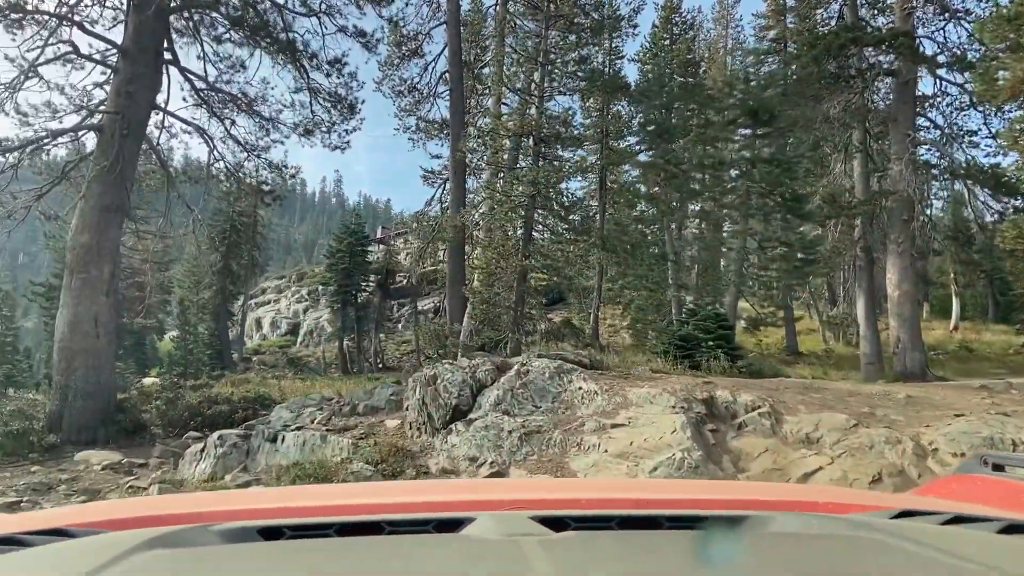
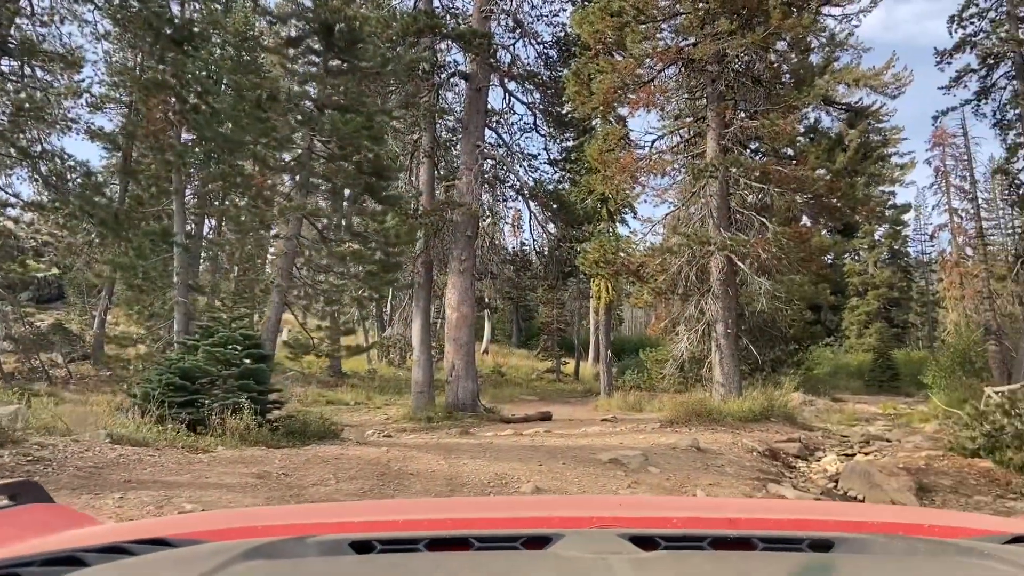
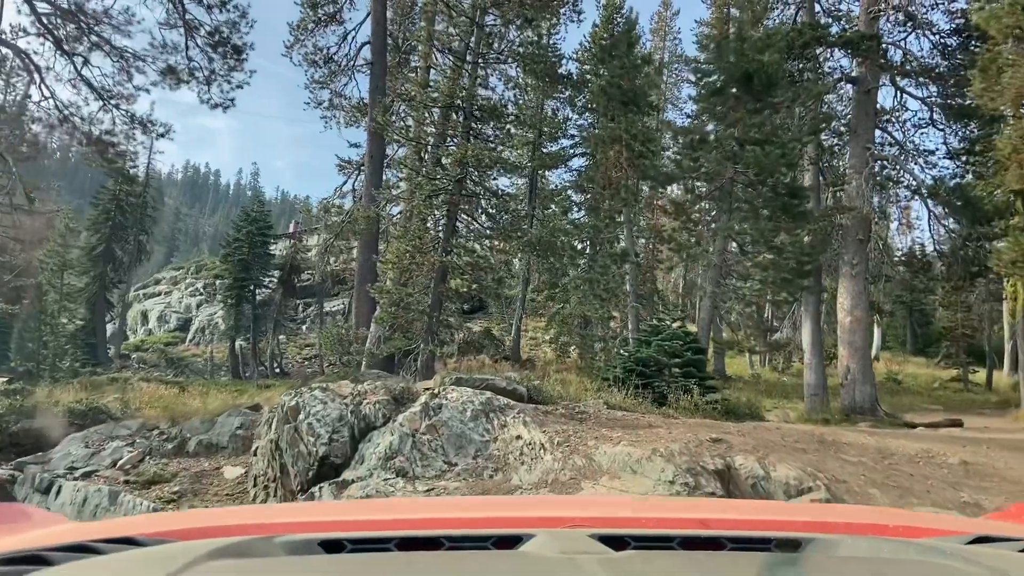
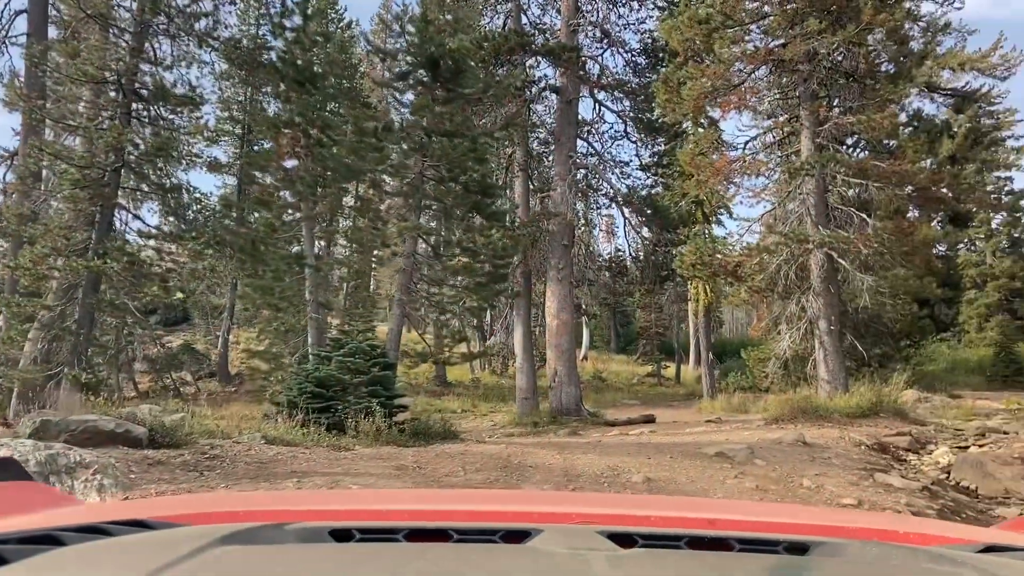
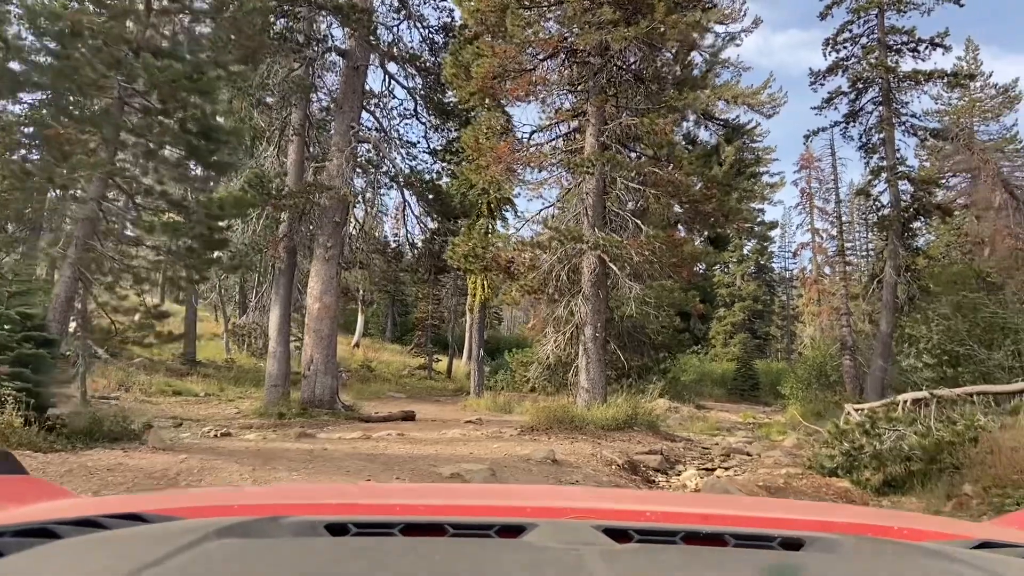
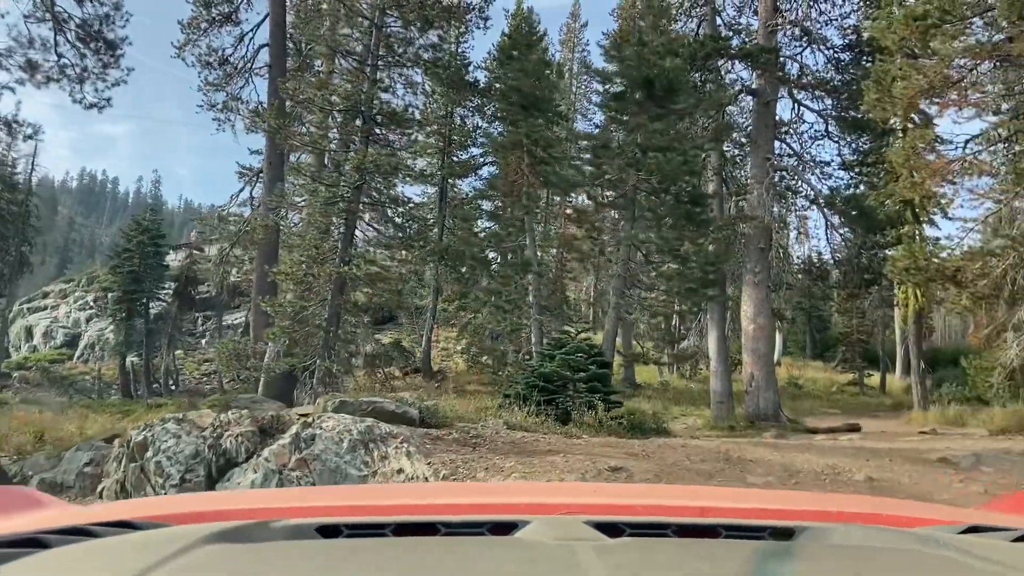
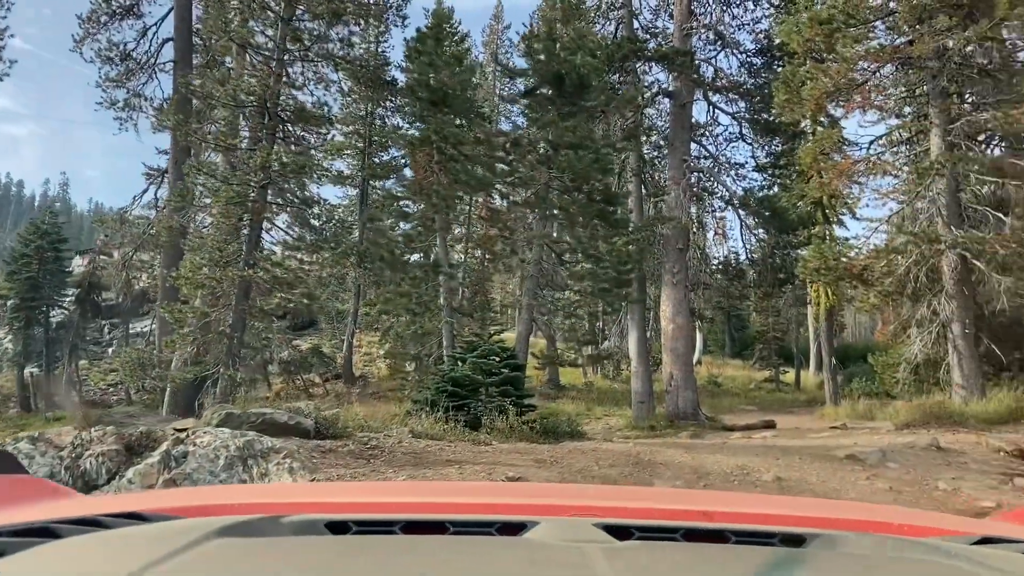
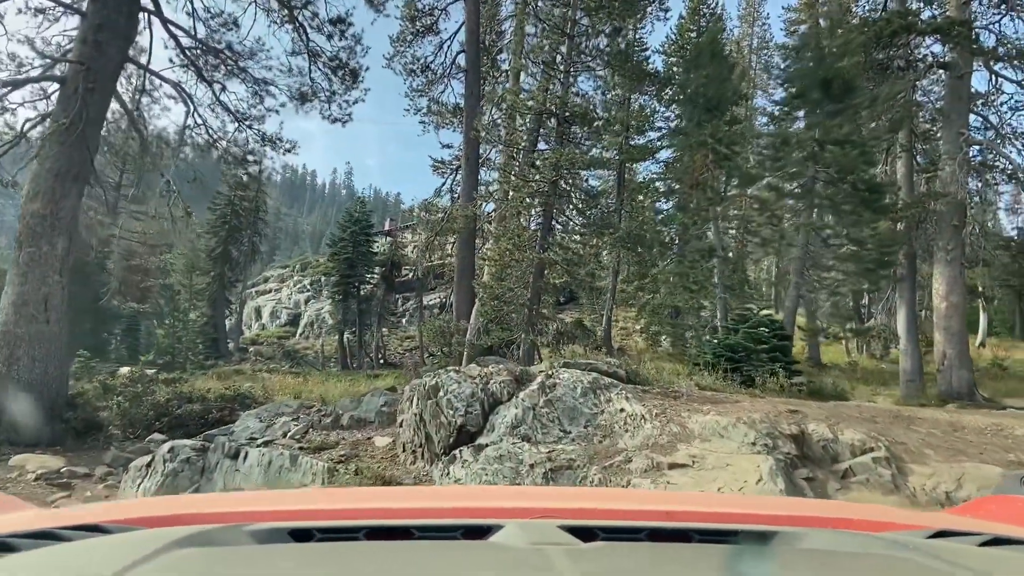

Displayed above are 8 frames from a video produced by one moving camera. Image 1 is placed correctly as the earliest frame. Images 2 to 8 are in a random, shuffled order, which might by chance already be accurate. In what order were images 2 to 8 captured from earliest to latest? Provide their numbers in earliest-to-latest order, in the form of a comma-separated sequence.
8, 3, 6, 7, 4, 2, 5
